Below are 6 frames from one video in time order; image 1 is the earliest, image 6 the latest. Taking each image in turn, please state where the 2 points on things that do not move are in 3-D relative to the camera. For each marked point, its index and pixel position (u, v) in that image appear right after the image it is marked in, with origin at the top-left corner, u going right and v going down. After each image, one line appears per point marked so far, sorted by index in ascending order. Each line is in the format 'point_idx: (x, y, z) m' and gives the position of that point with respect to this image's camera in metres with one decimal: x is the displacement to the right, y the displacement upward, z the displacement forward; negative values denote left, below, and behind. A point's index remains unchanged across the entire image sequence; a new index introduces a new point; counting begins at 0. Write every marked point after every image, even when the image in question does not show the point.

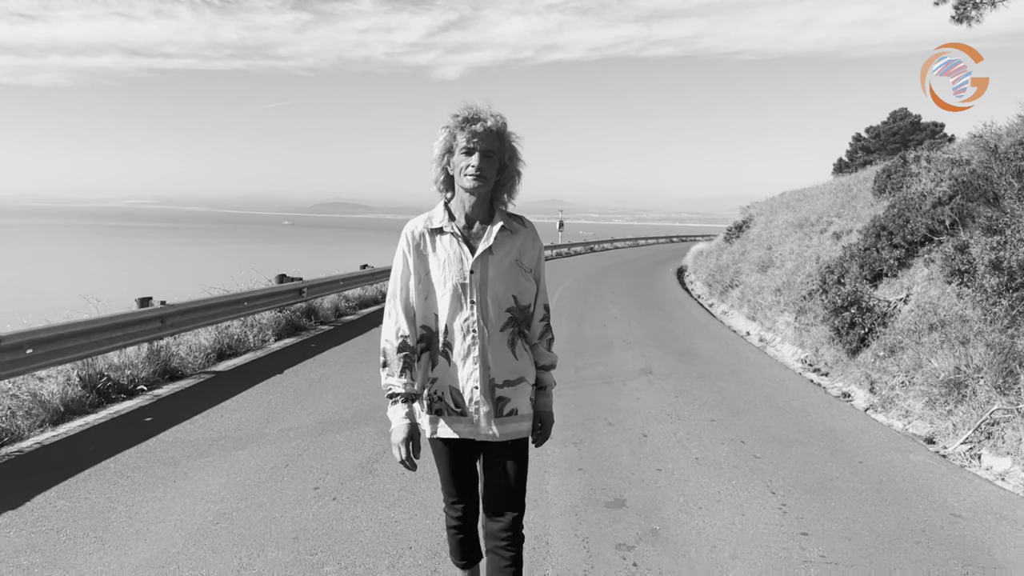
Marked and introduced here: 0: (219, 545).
0: (-1.2, -1.0, +3.4) m
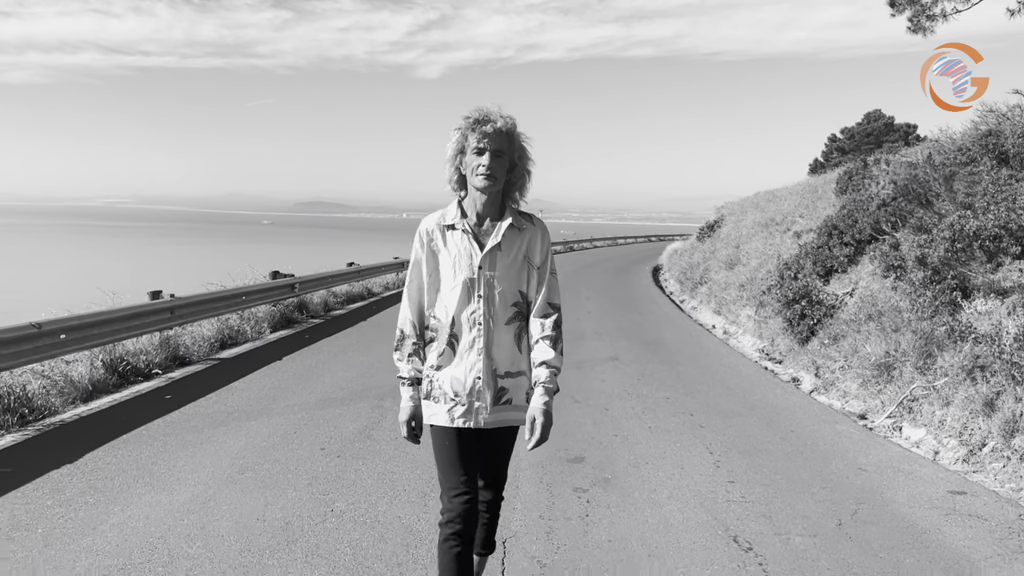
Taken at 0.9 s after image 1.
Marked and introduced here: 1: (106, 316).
0: (-1.3, -1.0, +4.1) m
1: (-3.2, -0.2, +6.3) m
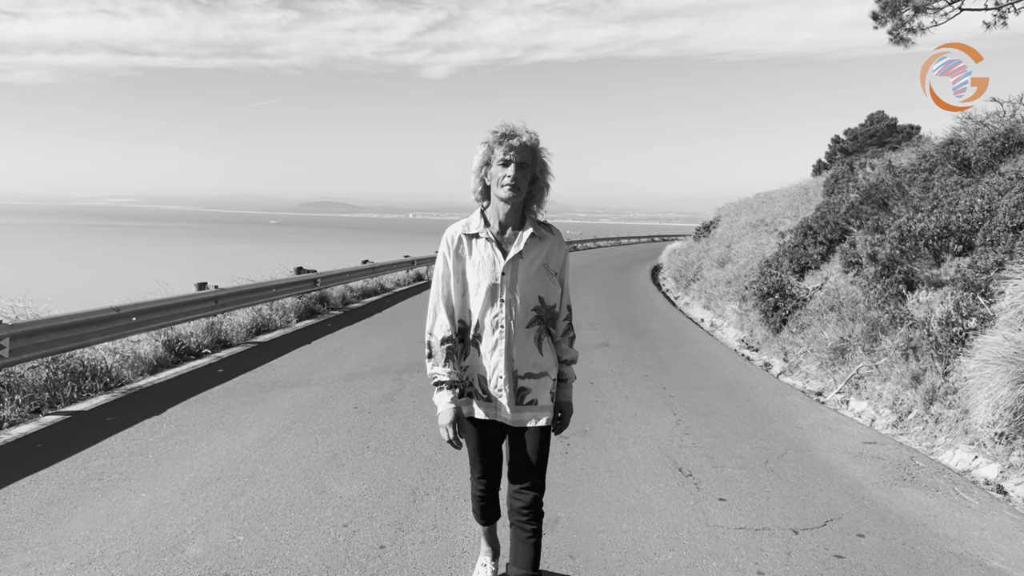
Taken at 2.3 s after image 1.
0: (-1.3, -0.9, +5.1) m
1: (-3.2, -0.1, +7.3) m
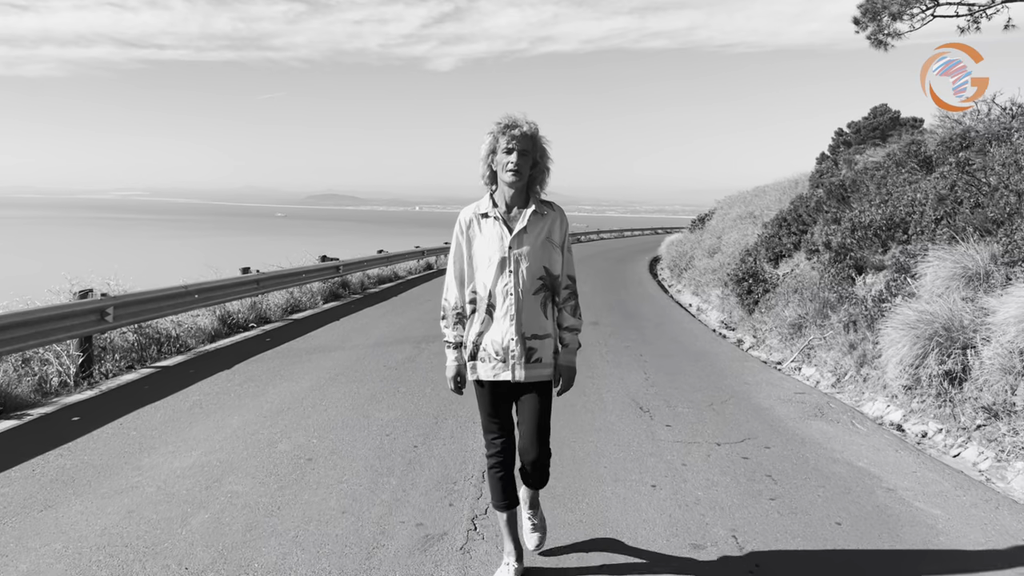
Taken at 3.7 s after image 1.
0: (-1.3, -0.7, +6.4) m
1: (-3.2, 0.0, +8.7) m
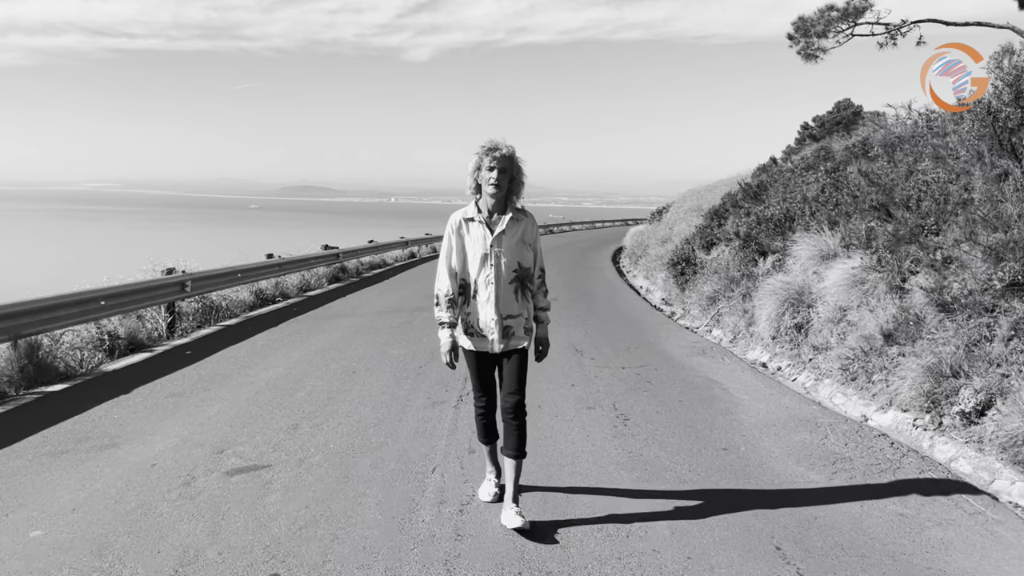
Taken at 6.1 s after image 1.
0: (-1.6, -0.5, +8.8) m
1: (-3.6, +0.3, +11.0) m
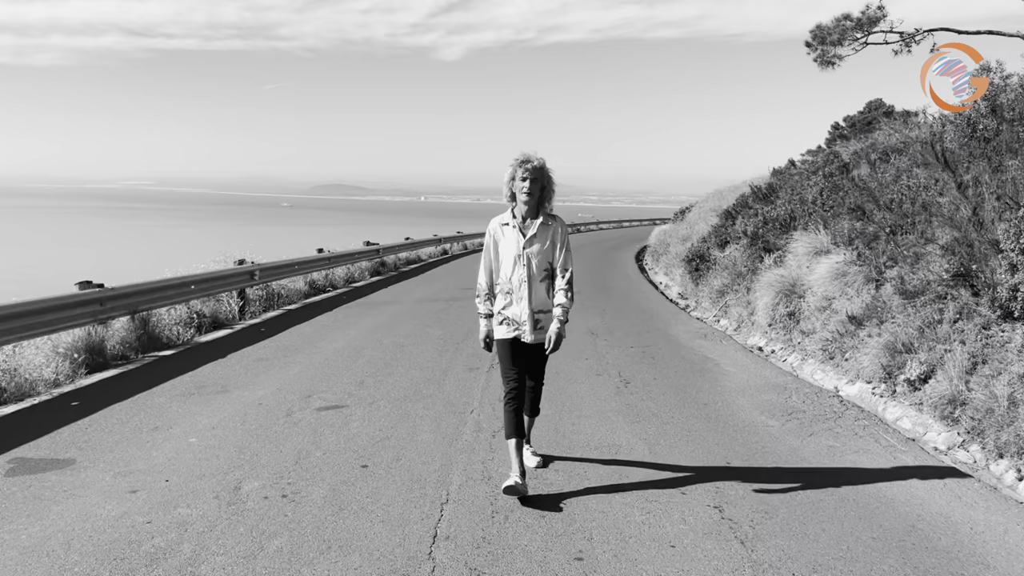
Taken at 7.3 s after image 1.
0: (-1.3, -0.4, +10.1) m
1: (-3.2, +0.4, +12.3) m
